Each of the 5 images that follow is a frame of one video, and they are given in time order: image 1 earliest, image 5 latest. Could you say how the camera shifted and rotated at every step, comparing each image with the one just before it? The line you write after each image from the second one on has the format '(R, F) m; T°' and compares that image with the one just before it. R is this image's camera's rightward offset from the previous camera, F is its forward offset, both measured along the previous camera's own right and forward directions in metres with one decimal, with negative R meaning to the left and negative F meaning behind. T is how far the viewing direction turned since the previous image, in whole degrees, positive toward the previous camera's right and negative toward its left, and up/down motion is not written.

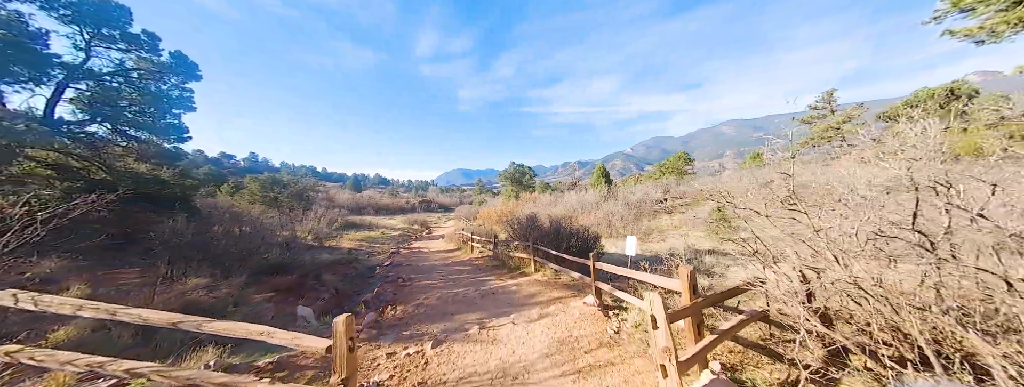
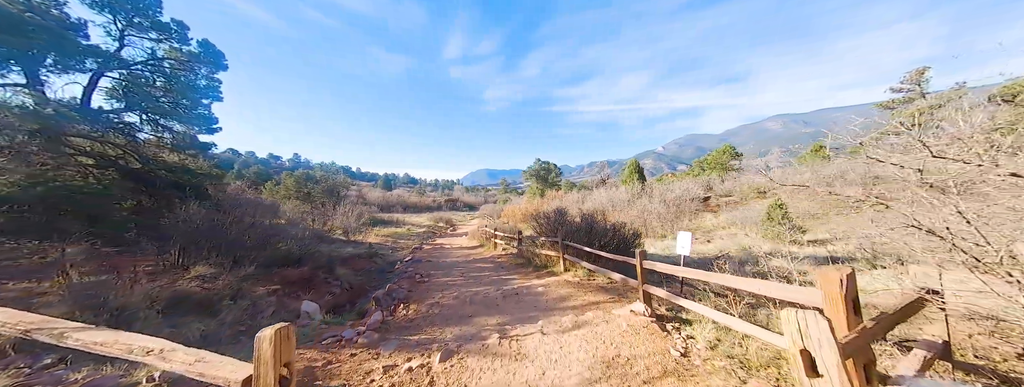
(-0.1, +0.8) m; -5°
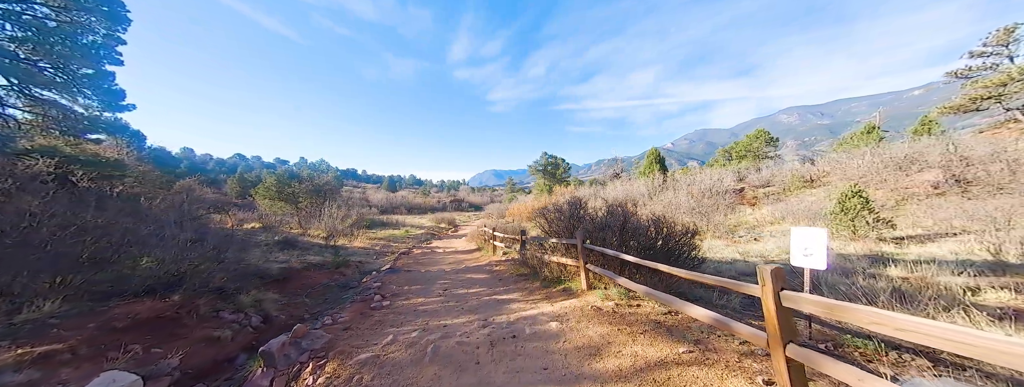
(+0.2, +2.2) m; -2°
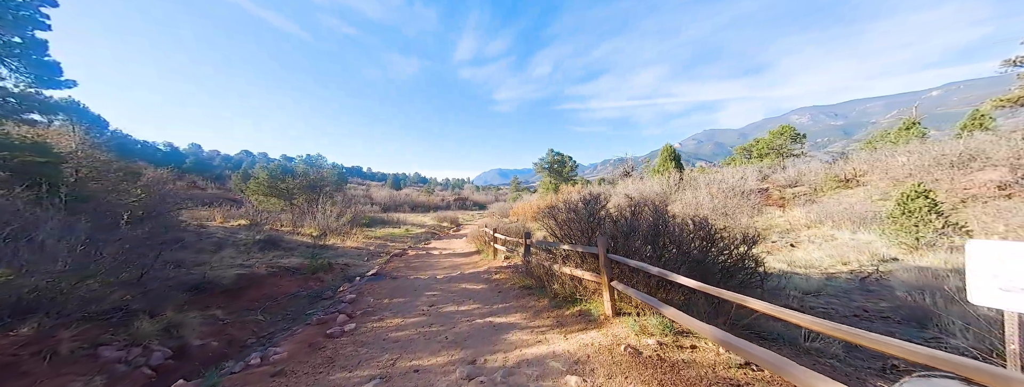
(0.0, +1.1) m; -1°
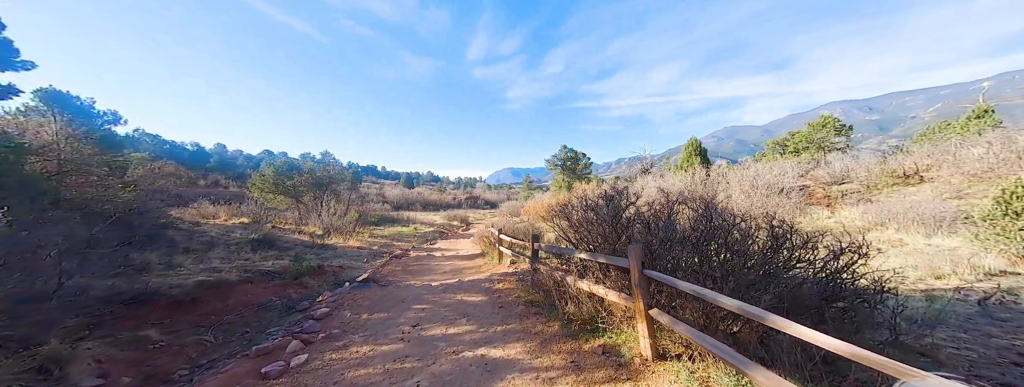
(+0.1, +1.0) m; -3°
